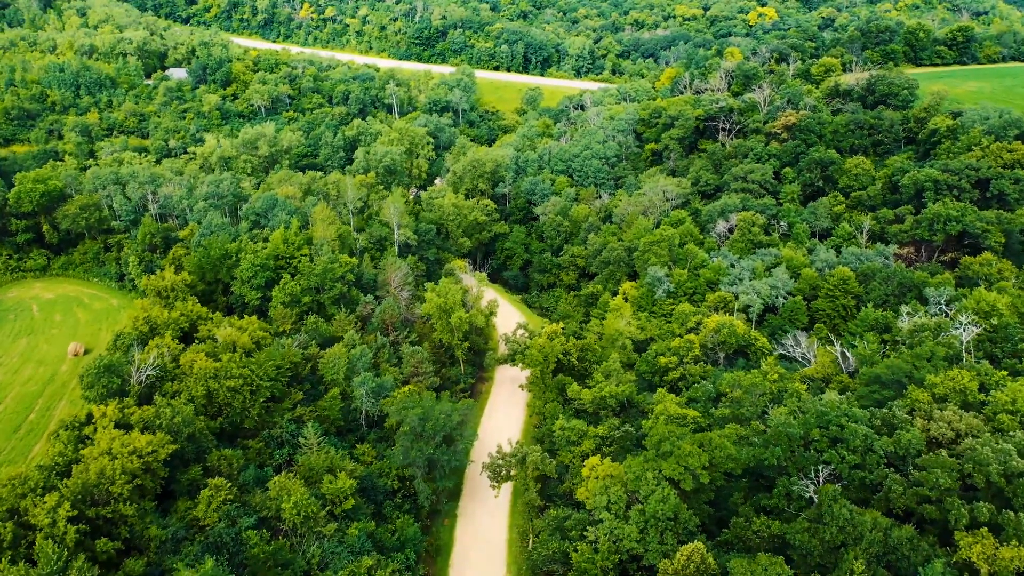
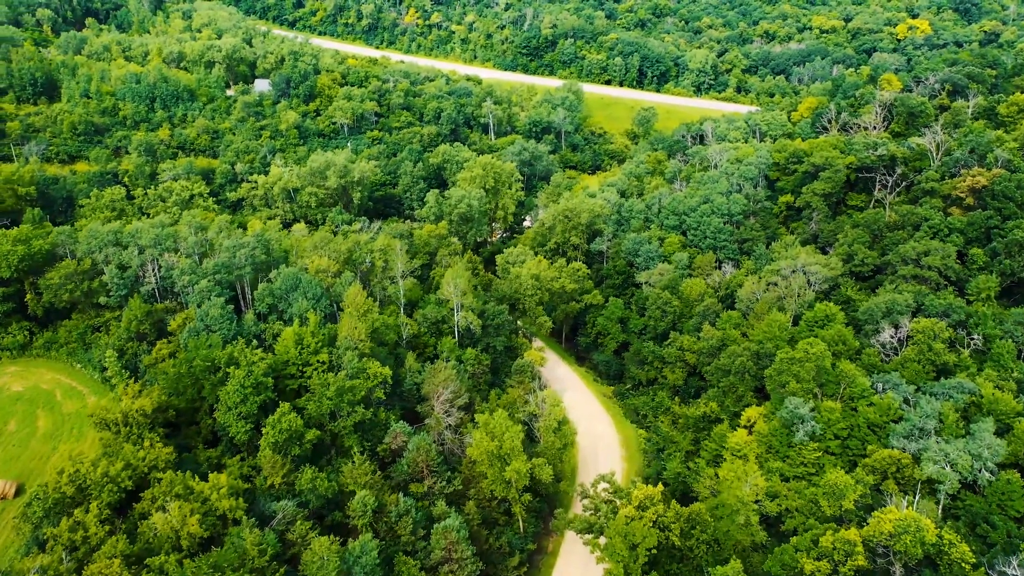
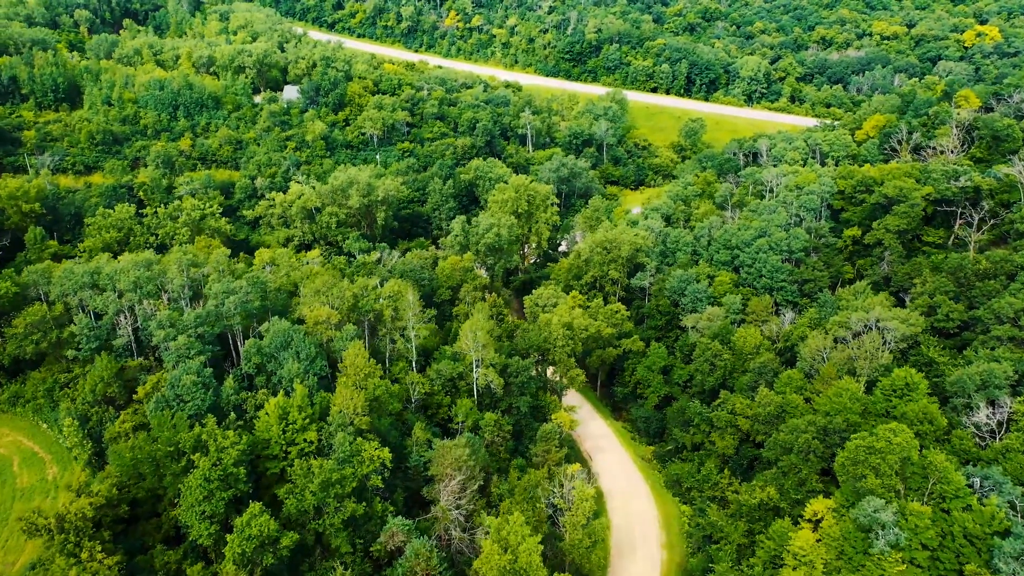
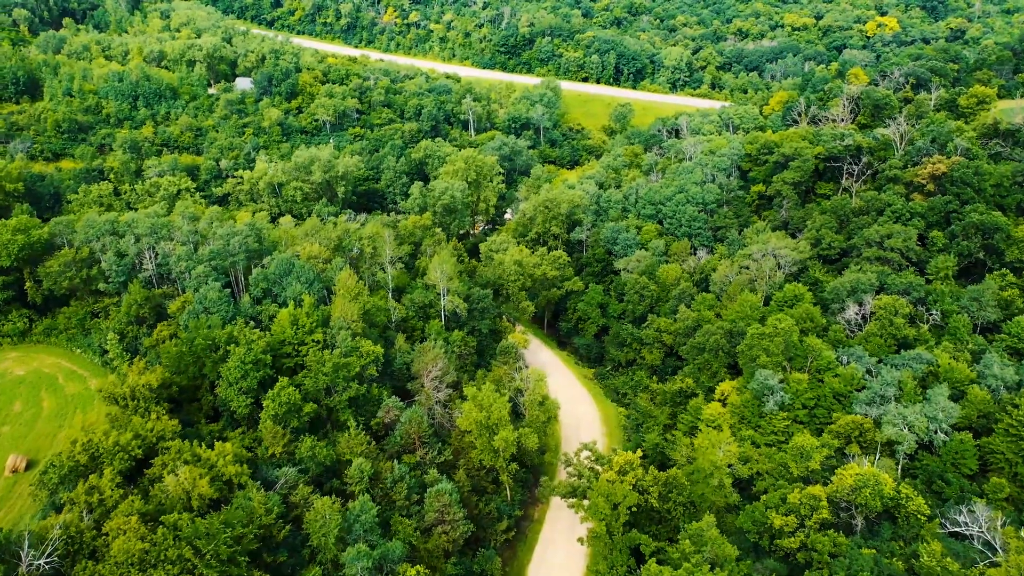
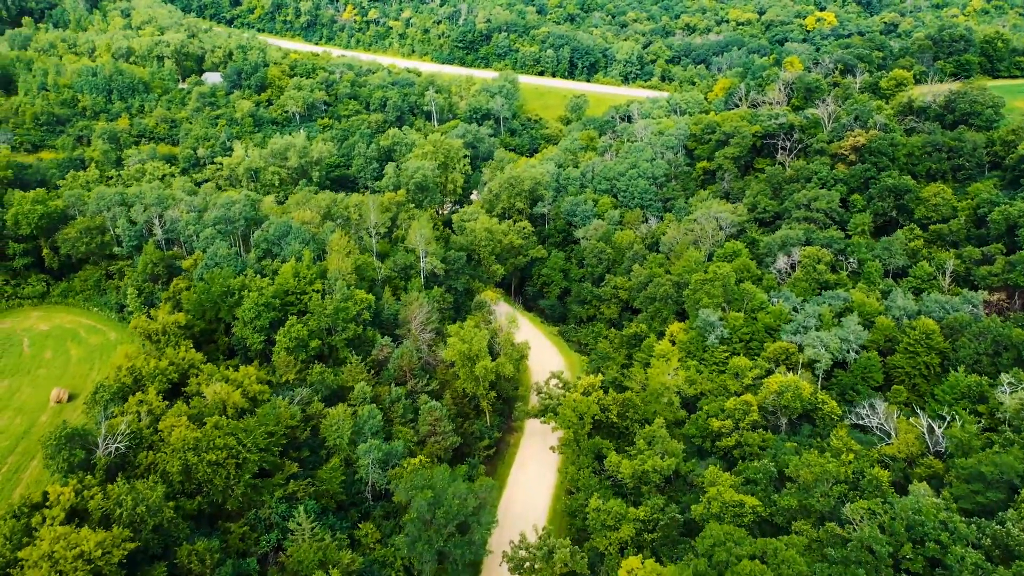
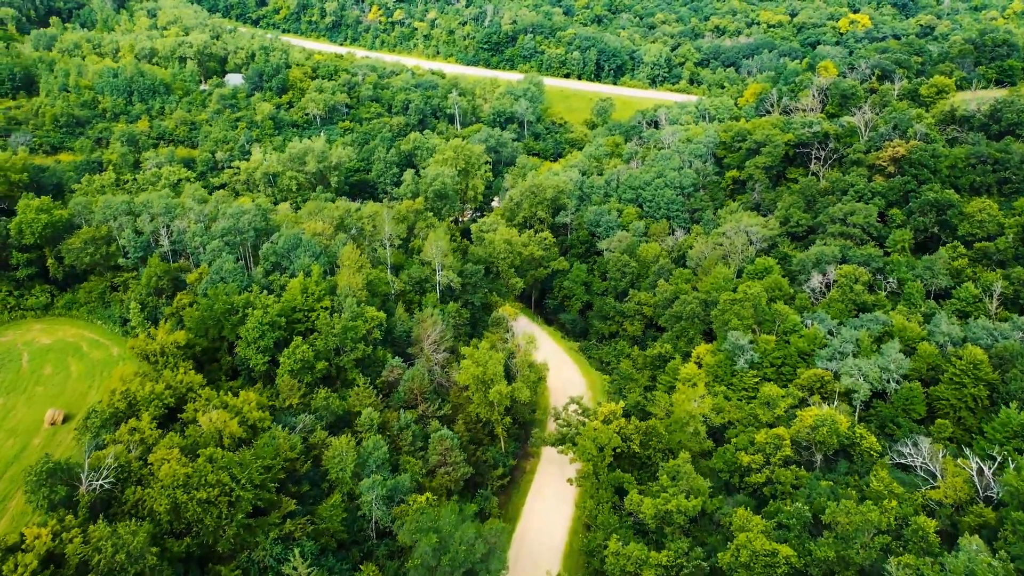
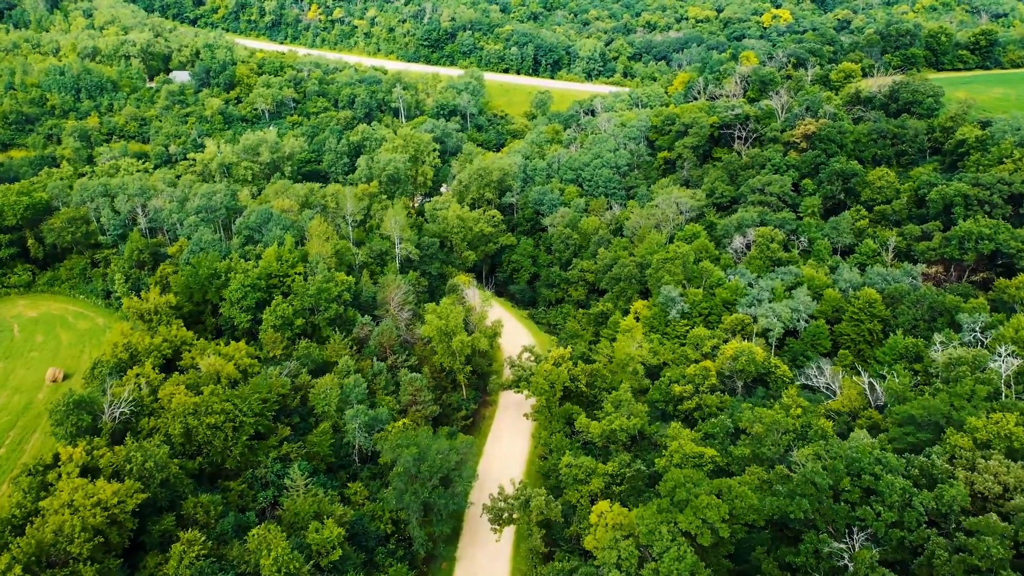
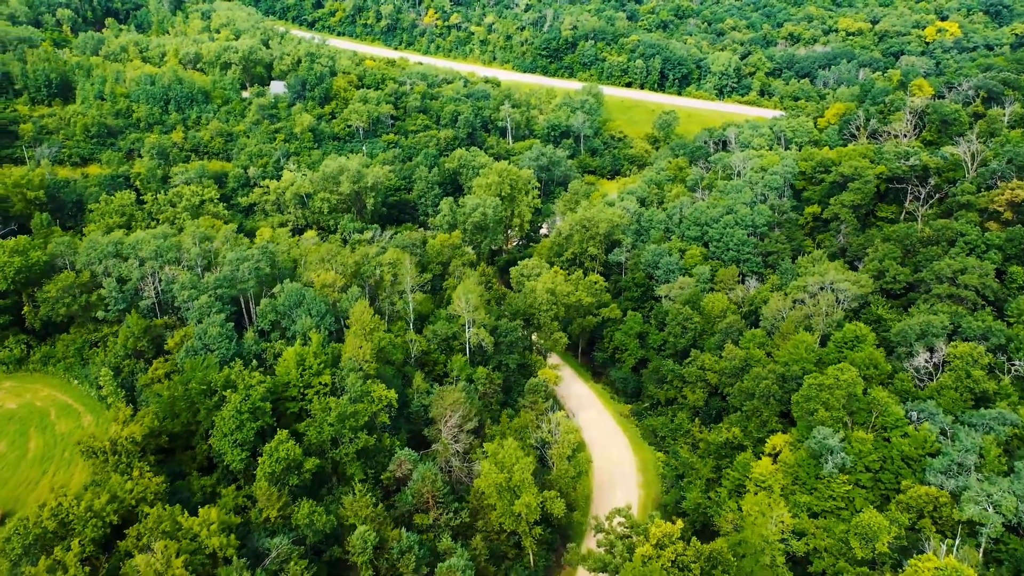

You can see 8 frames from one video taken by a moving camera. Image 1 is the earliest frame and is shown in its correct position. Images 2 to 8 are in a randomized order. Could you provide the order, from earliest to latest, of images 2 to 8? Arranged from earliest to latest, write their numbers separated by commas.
7, 5, 6, 4, 2, 8, 3
